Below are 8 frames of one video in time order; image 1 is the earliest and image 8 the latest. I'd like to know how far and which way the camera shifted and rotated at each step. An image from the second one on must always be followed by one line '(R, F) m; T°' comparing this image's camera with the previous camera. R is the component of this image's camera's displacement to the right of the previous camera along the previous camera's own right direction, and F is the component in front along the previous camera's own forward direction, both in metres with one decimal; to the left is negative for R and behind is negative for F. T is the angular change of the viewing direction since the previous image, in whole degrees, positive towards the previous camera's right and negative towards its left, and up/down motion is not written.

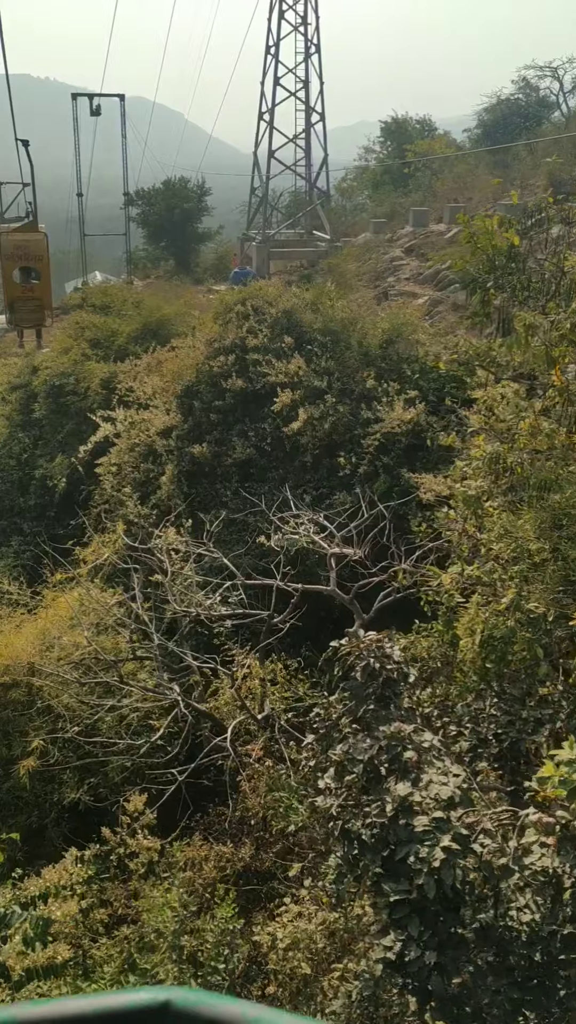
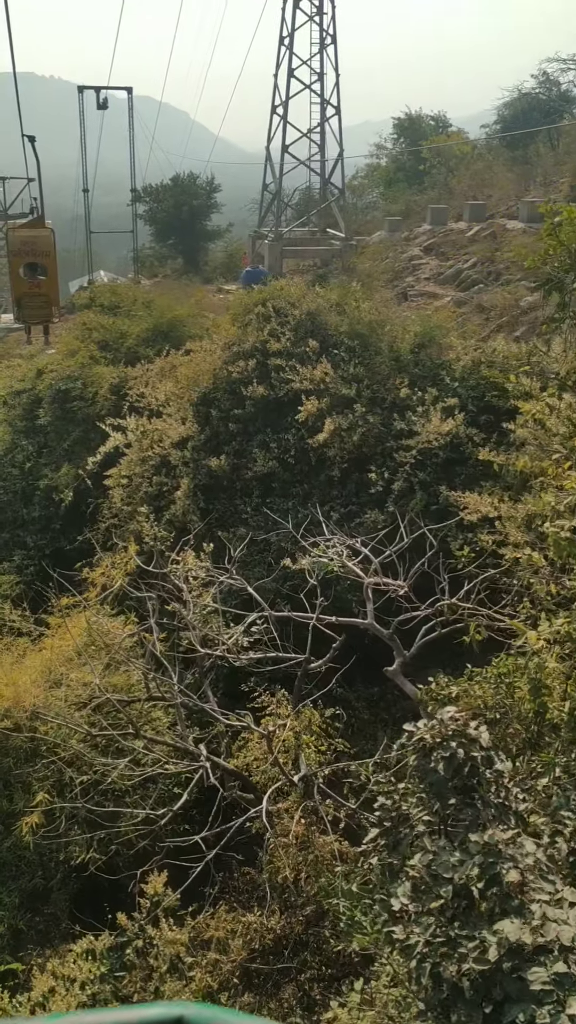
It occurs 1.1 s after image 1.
(-0.2, +0.5) m; 0°
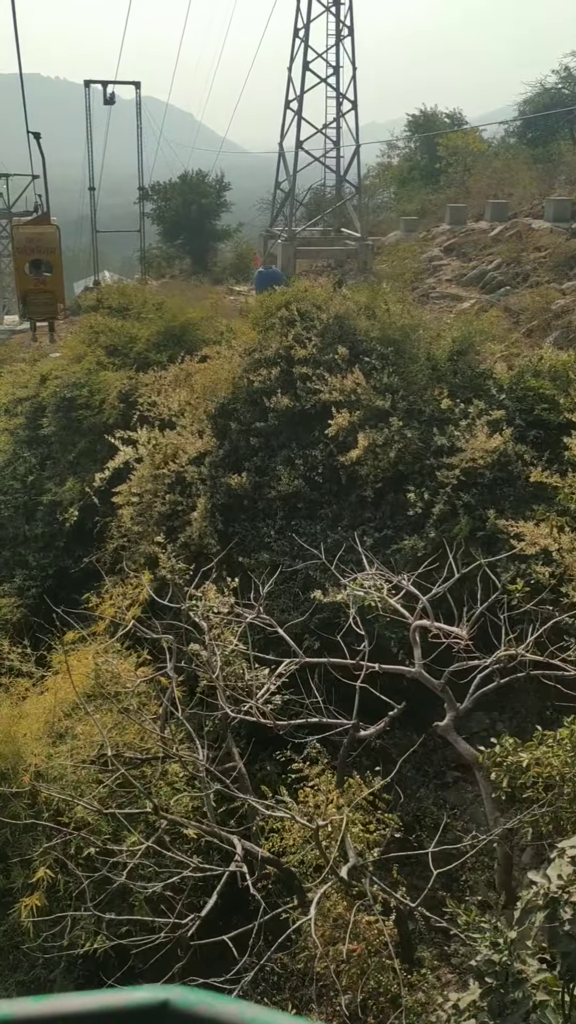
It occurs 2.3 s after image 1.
(-0.2, +0.6) m; 0°
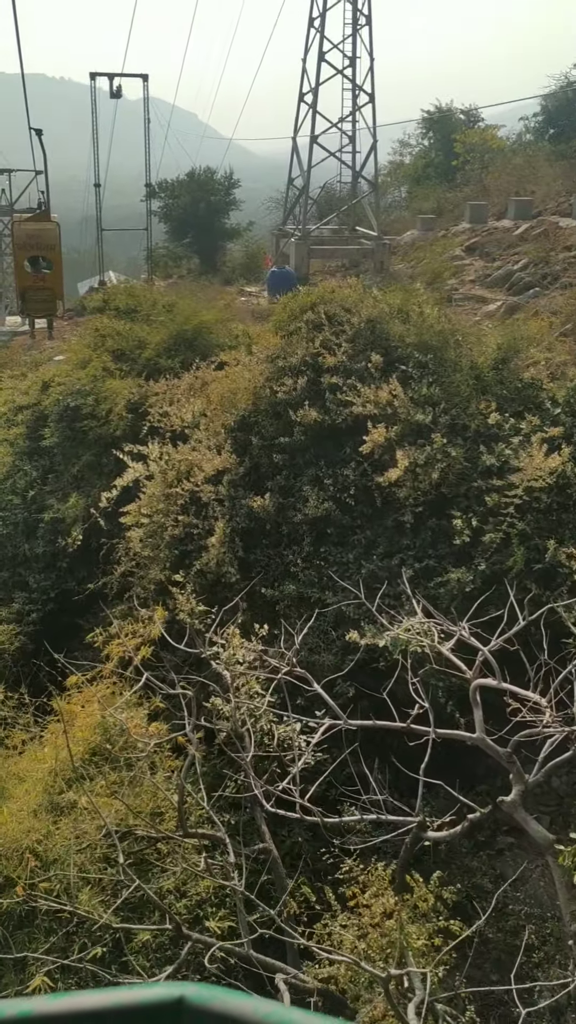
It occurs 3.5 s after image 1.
(-0.1, +0.6) m; 0°
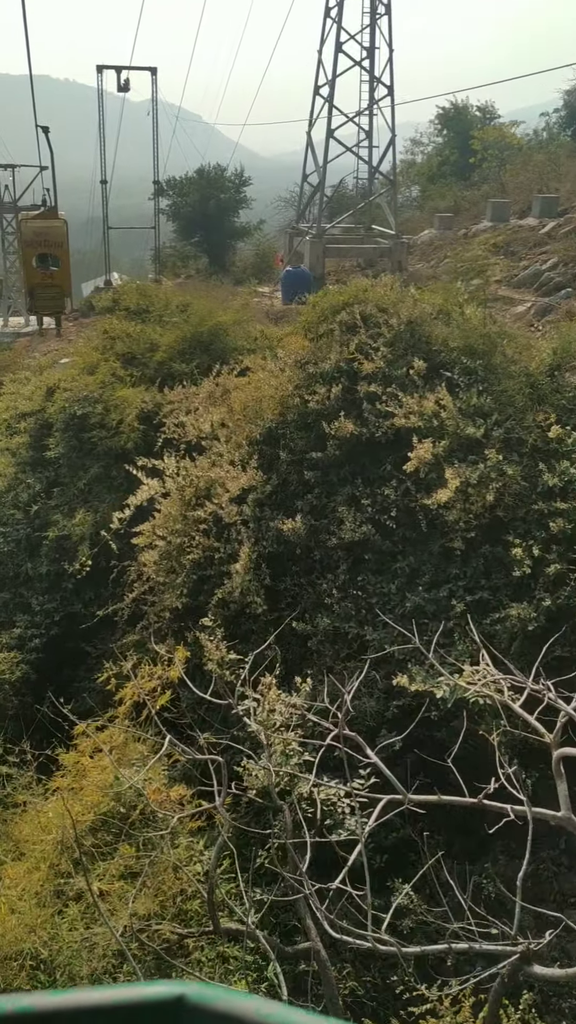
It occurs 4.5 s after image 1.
(-0.2, +0.6) m; 0°
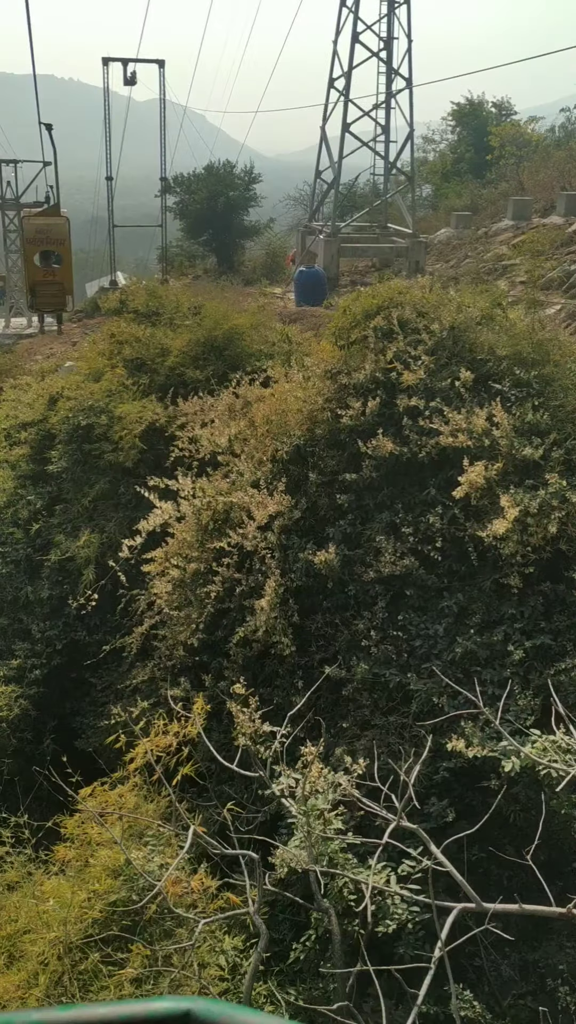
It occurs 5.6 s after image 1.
(-0.1, +0.5) m; 0°
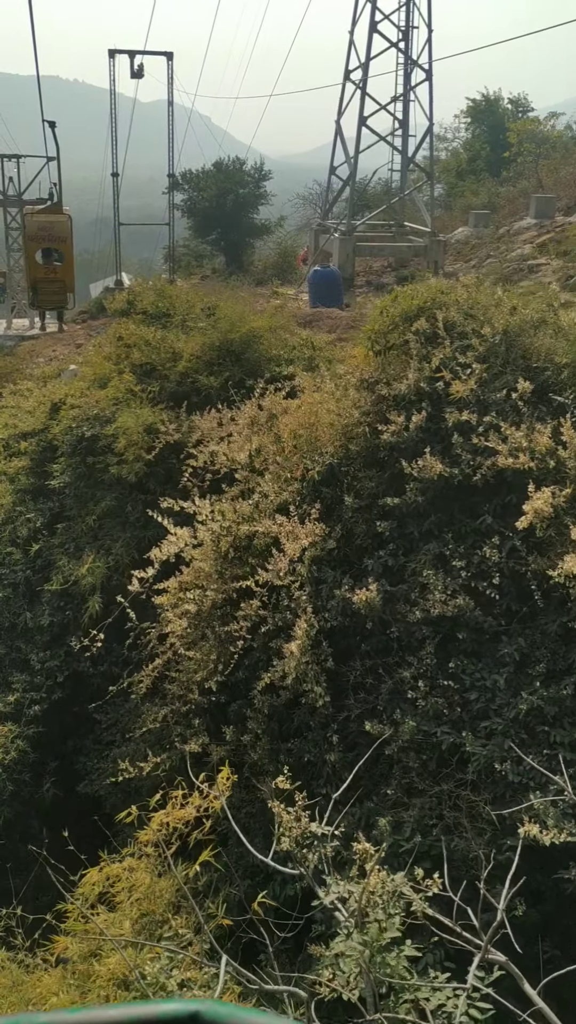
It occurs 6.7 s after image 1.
(-0.1, +0.5) m; 0°
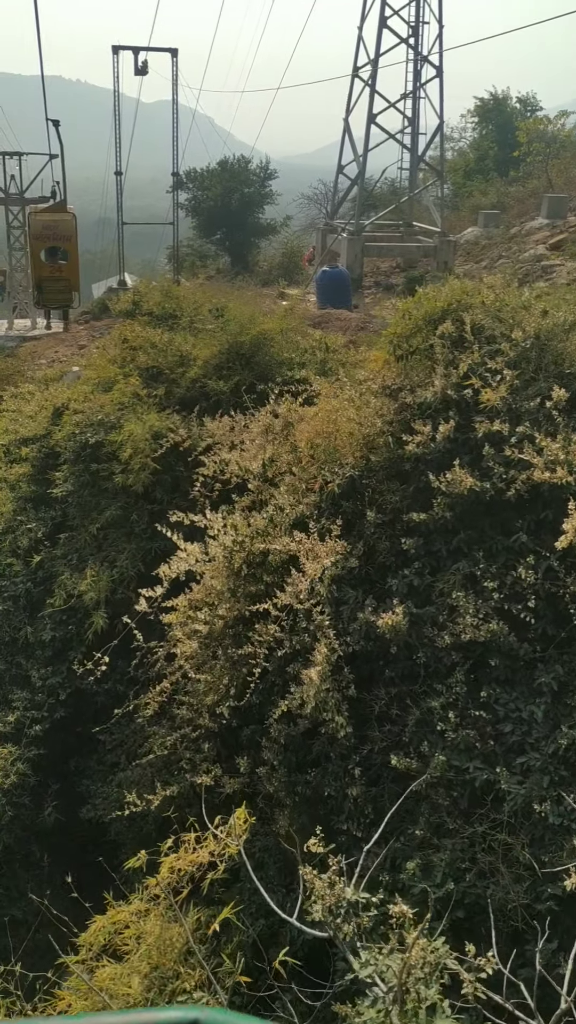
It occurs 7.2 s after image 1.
(-0.1, +0.3) m; 0°
